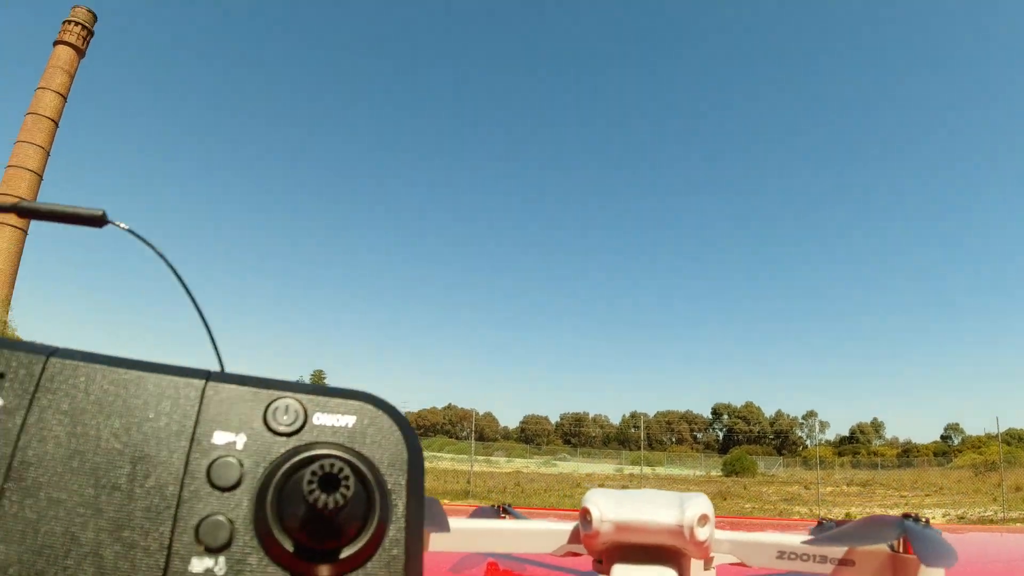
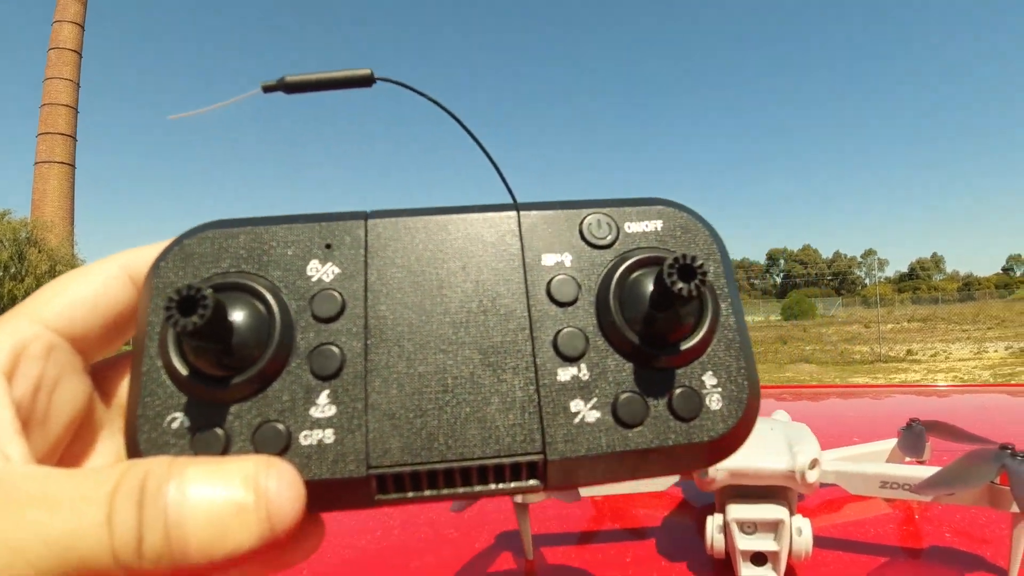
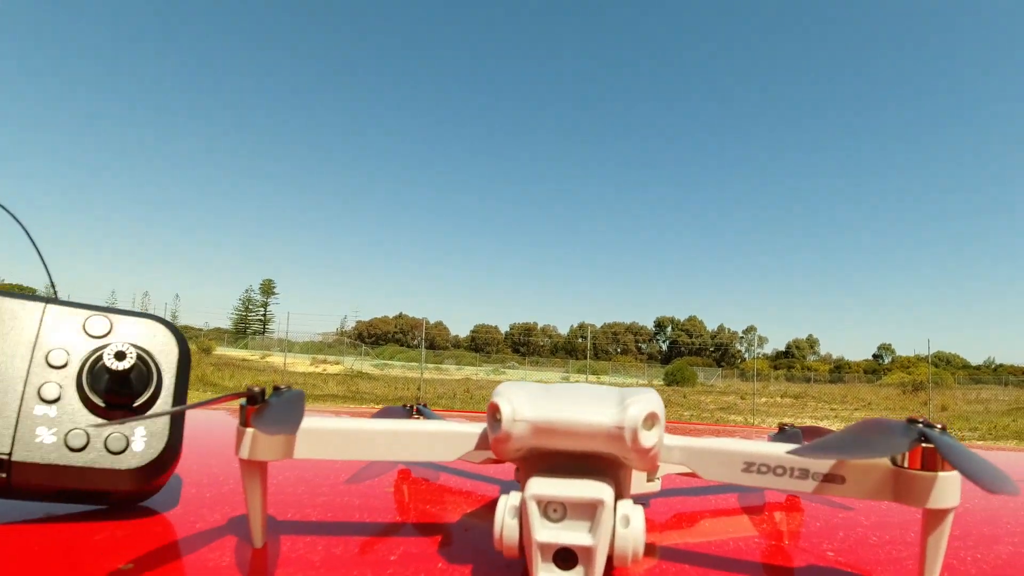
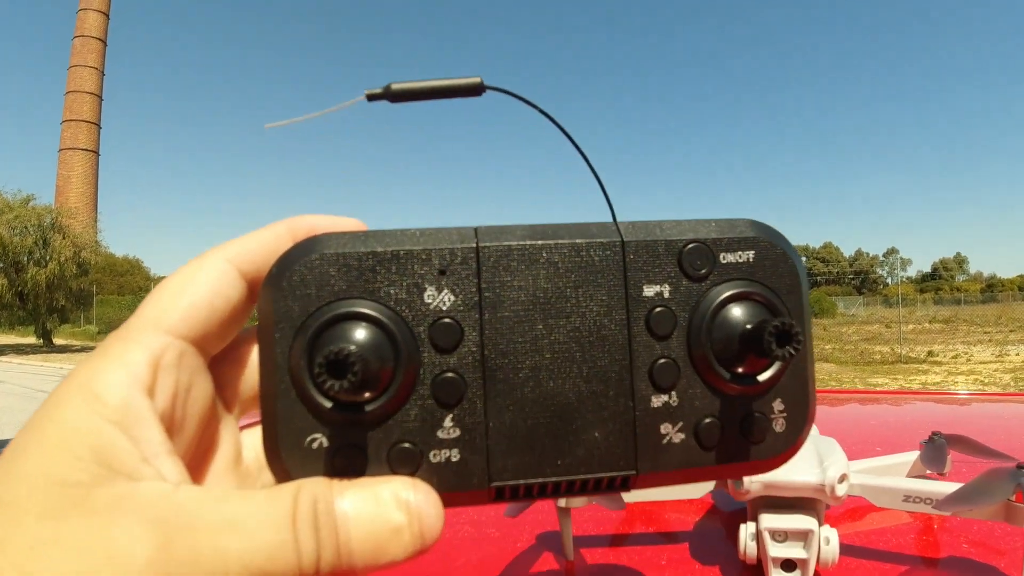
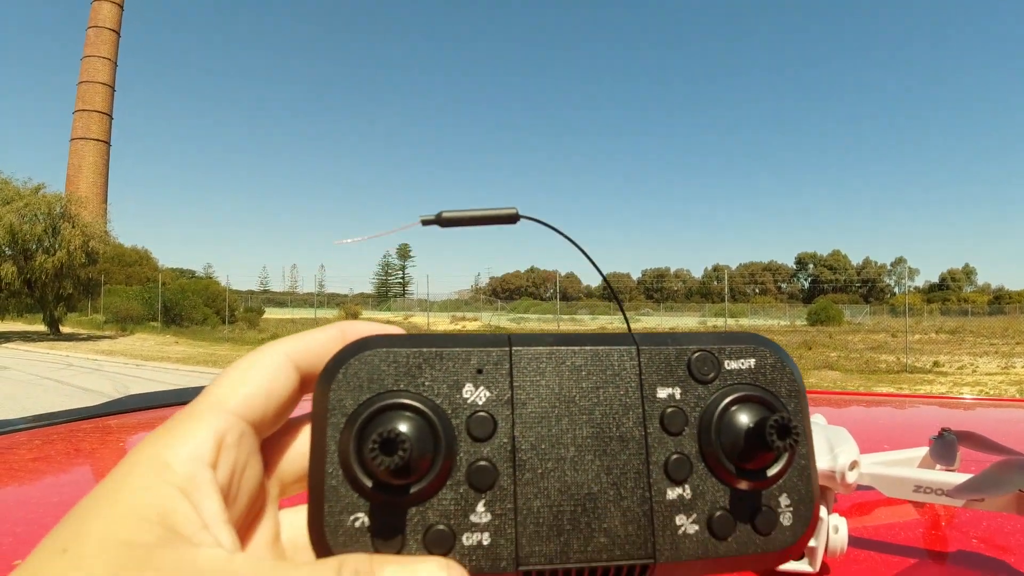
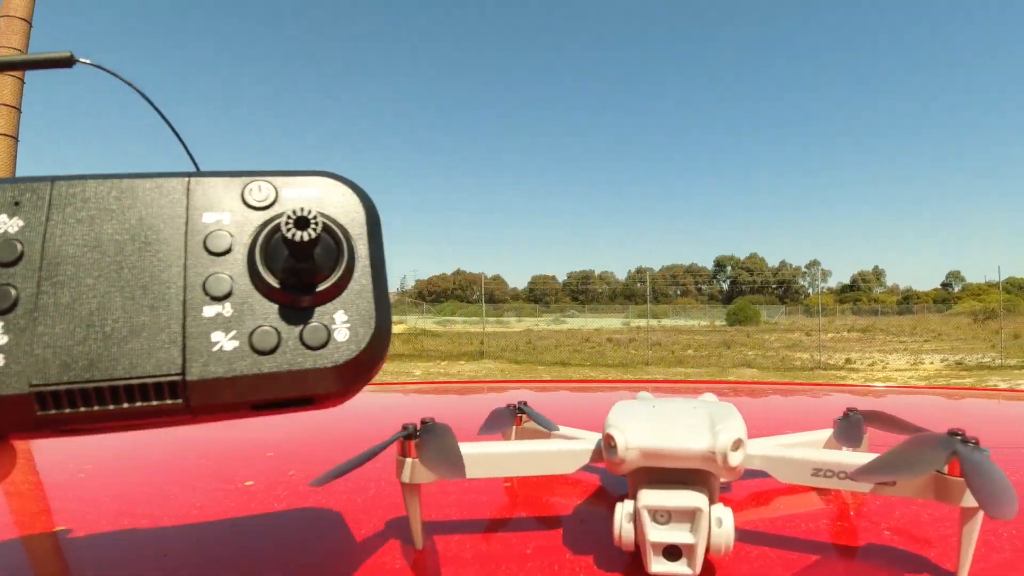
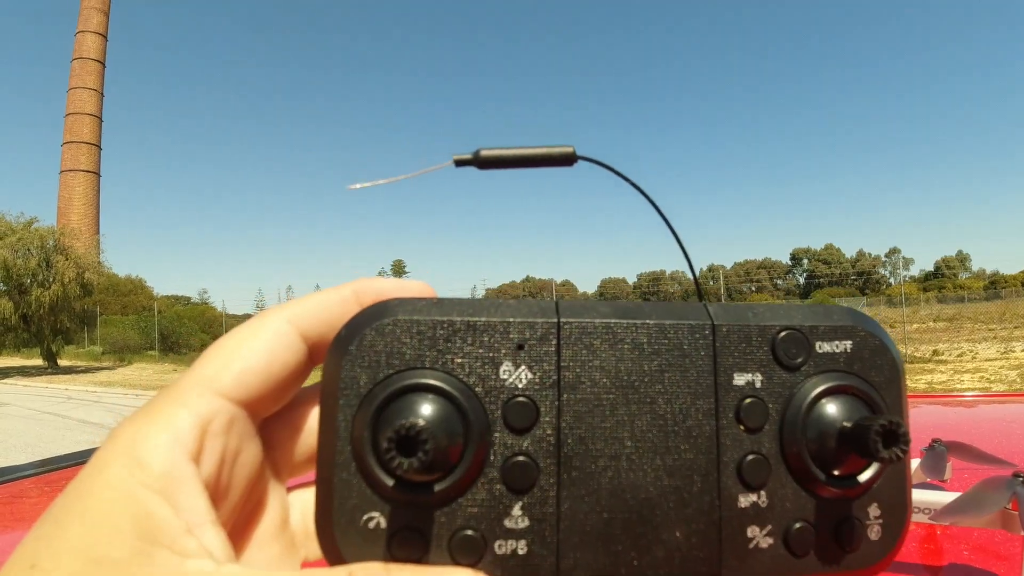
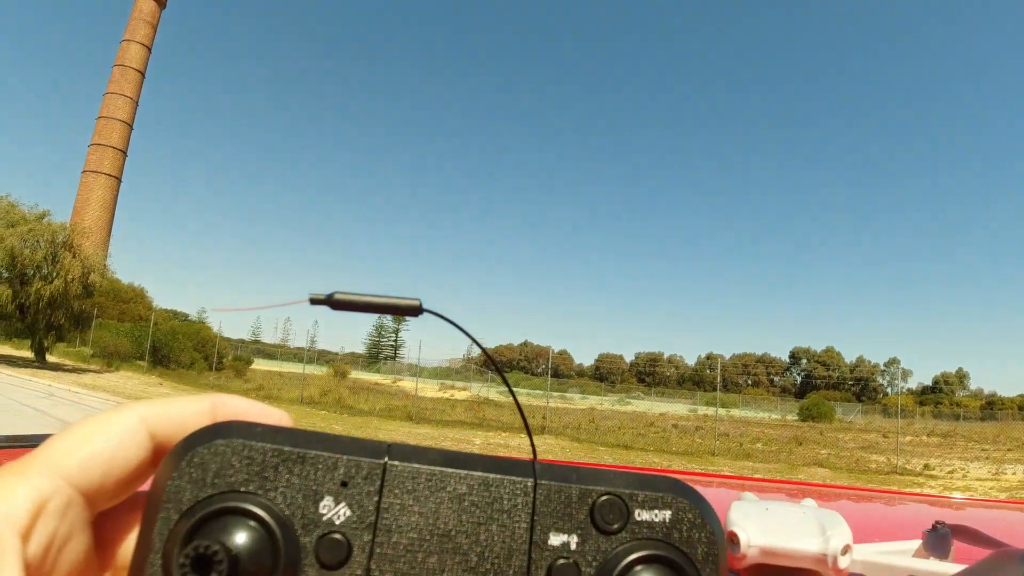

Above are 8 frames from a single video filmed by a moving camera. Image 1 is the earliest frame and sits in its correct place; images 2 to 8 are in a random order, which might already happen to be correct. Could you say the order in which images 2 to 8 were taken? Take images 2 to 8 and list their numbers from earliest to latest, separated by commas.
8, 5, 4, 7, 2, 6, 3
